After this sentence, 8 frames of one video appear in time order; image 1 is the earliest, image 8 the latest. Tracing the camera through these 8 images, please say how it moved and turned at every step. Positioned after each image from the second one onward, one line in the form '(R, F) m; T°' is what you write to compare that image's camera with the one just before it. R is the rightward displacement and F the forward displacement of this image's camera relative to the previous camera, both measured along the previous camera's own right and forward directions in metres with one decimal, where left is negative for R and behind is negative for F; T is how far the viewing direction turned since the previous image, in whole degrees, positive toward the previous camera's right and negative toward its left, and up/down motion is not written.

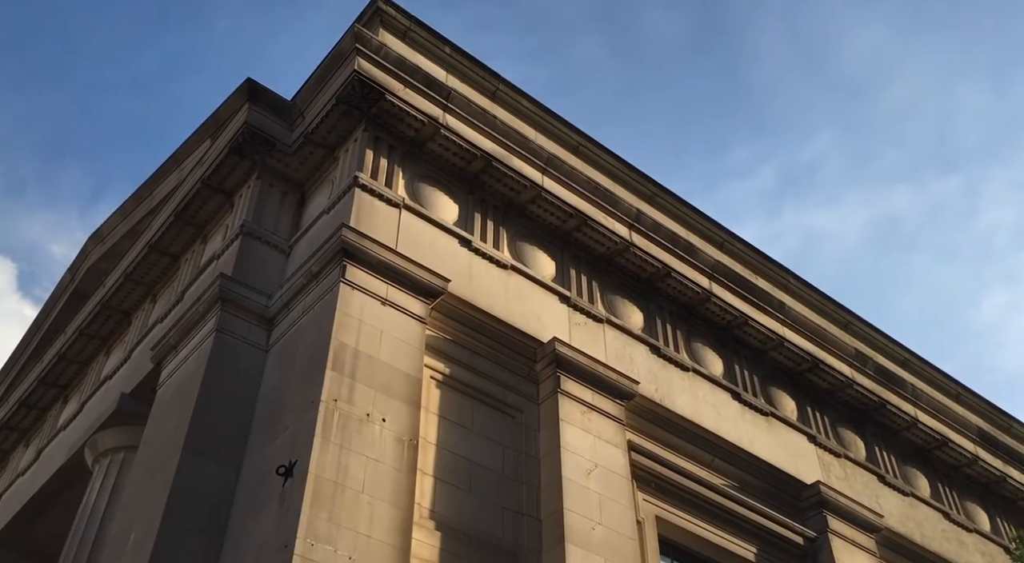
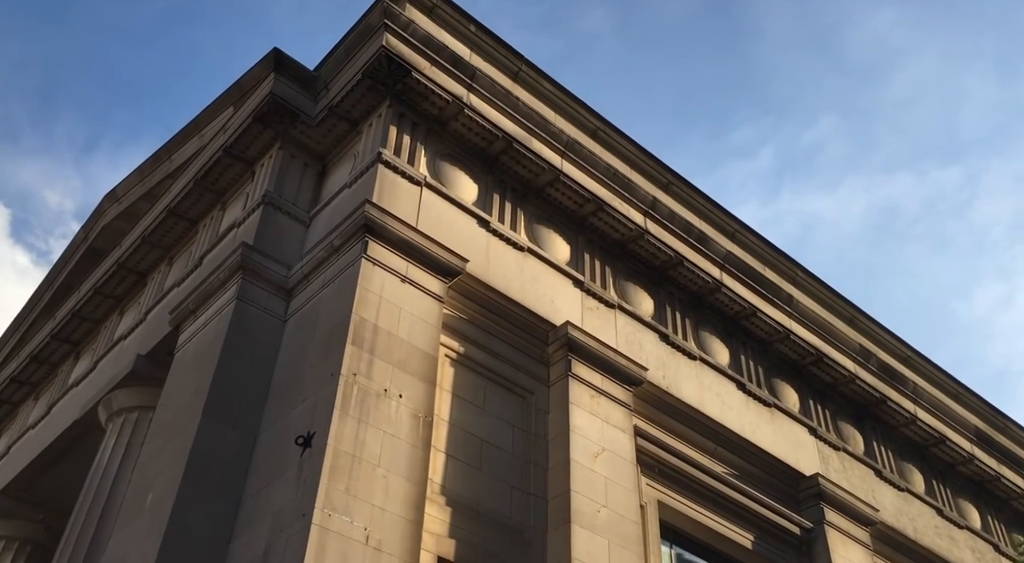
(-0.3, -0.2) m; 0°
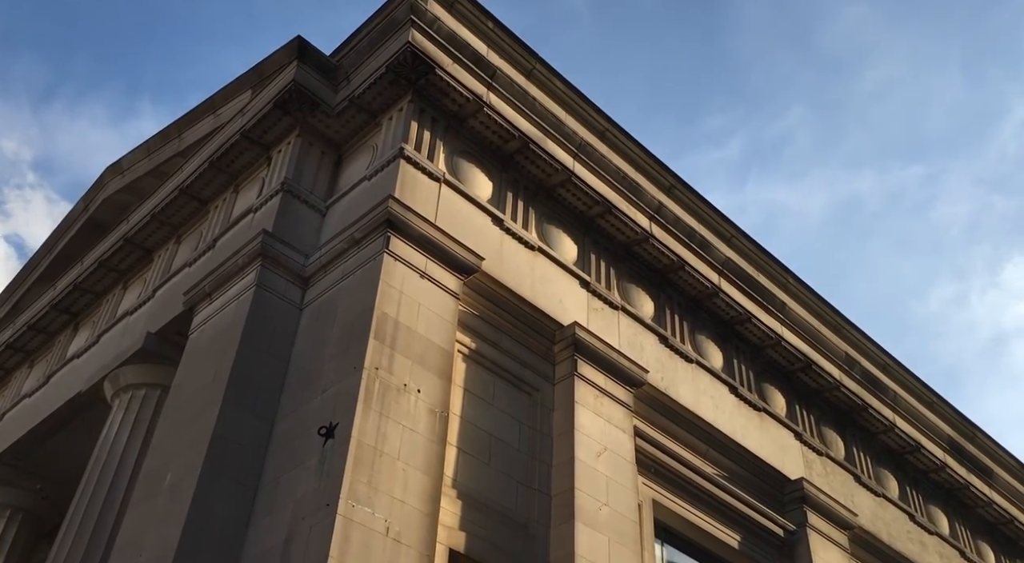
(-0.9, -0.4) m; +2°
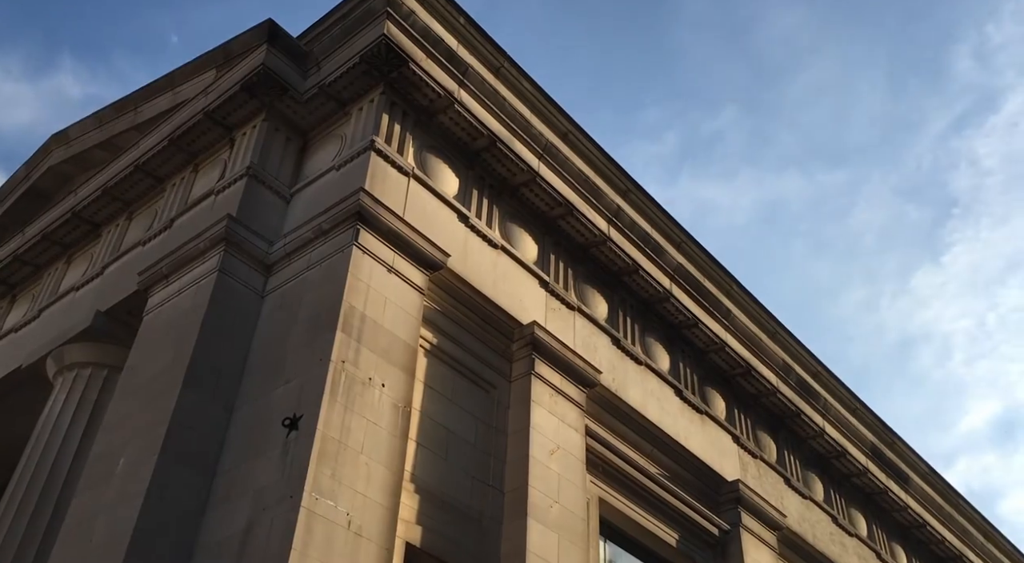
(-0.7, -0.2) m; +4°
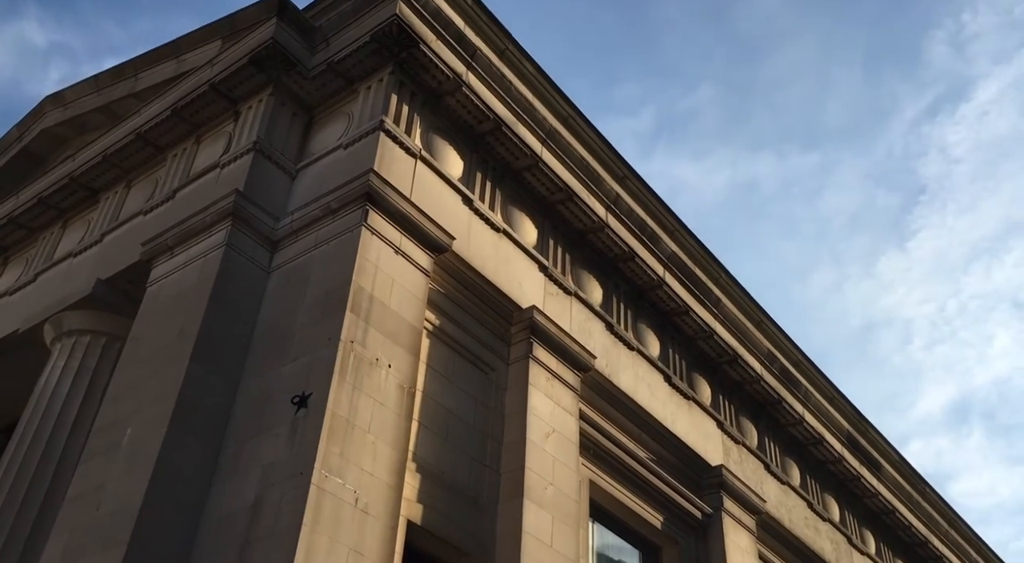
(-0.6, -0.2) m; +2°
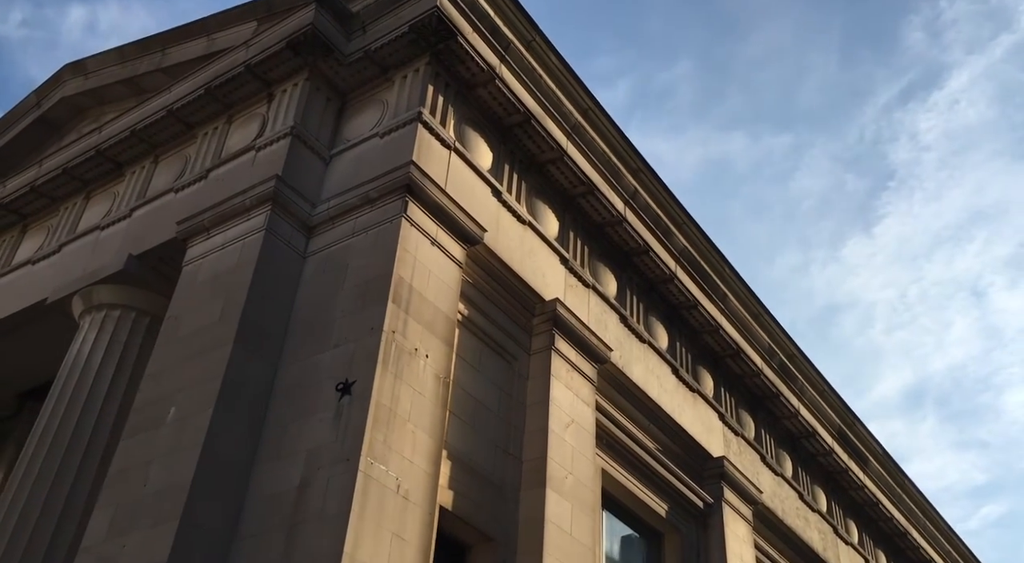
(-1.1, -0.5) m; +2°
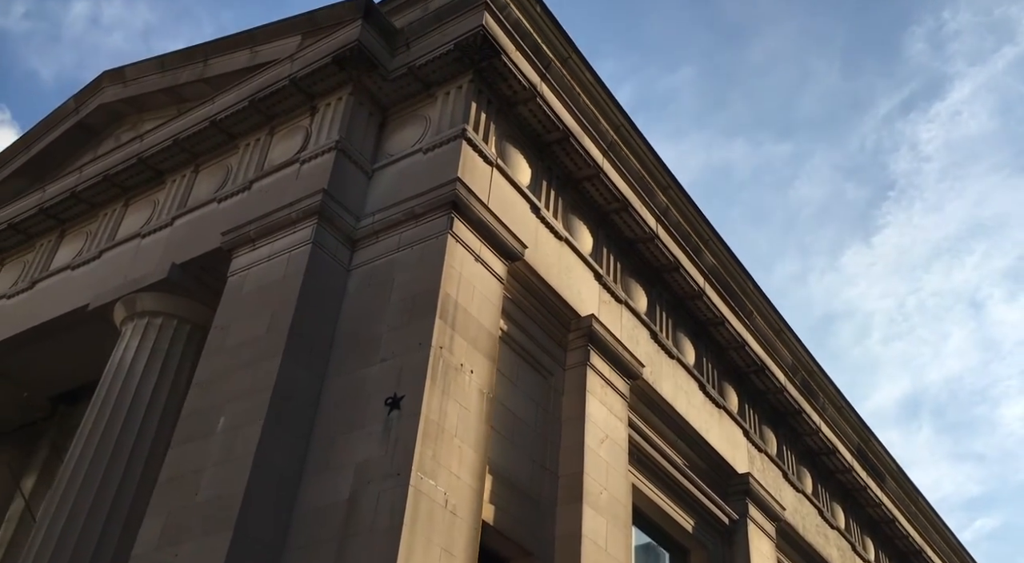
(-0.7, -0.3) m; 0°
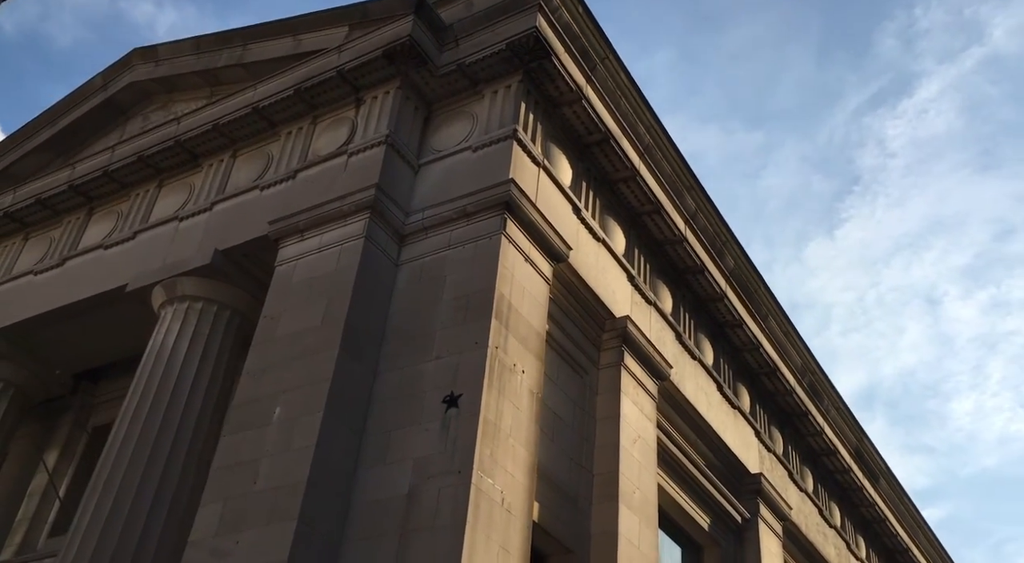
(-1.5, -0.3) m; +2°
